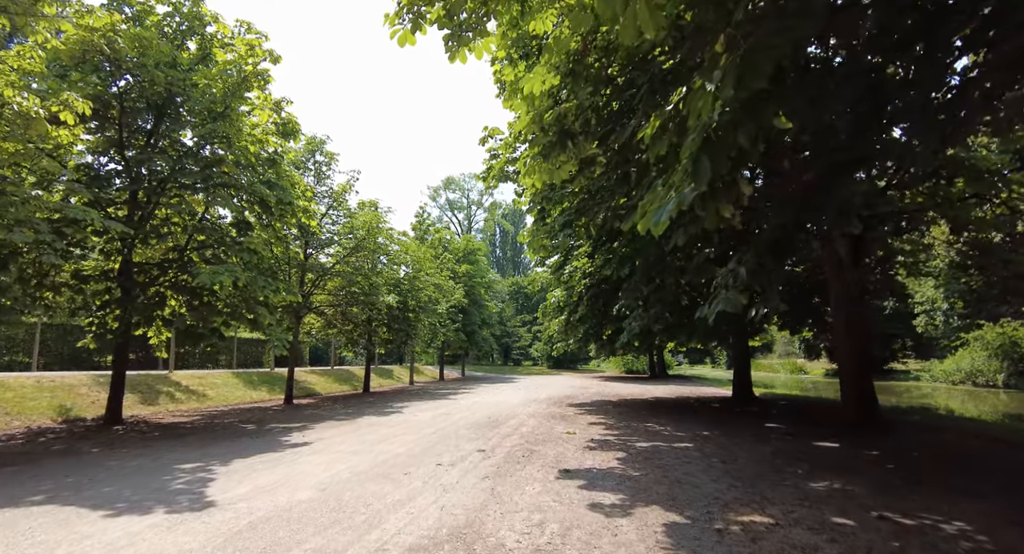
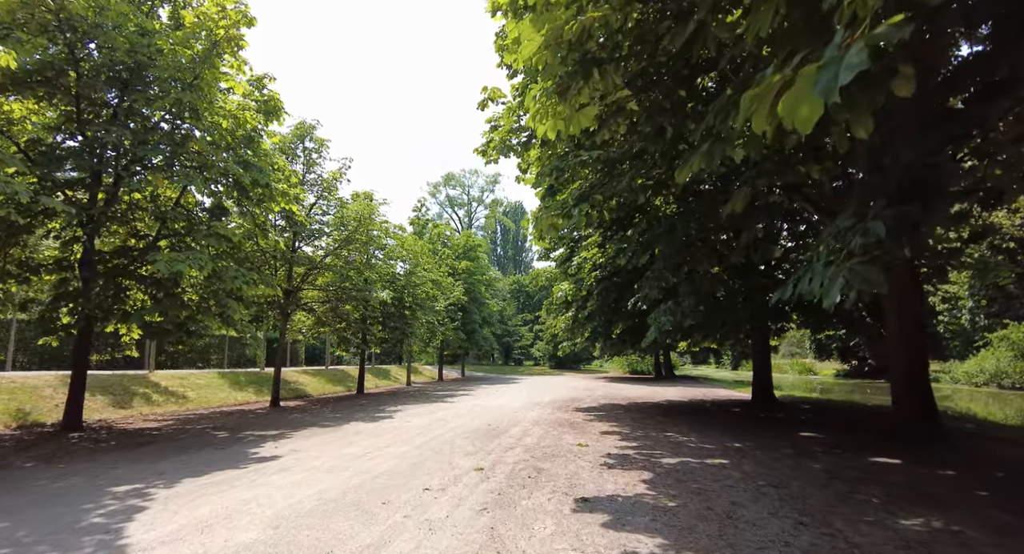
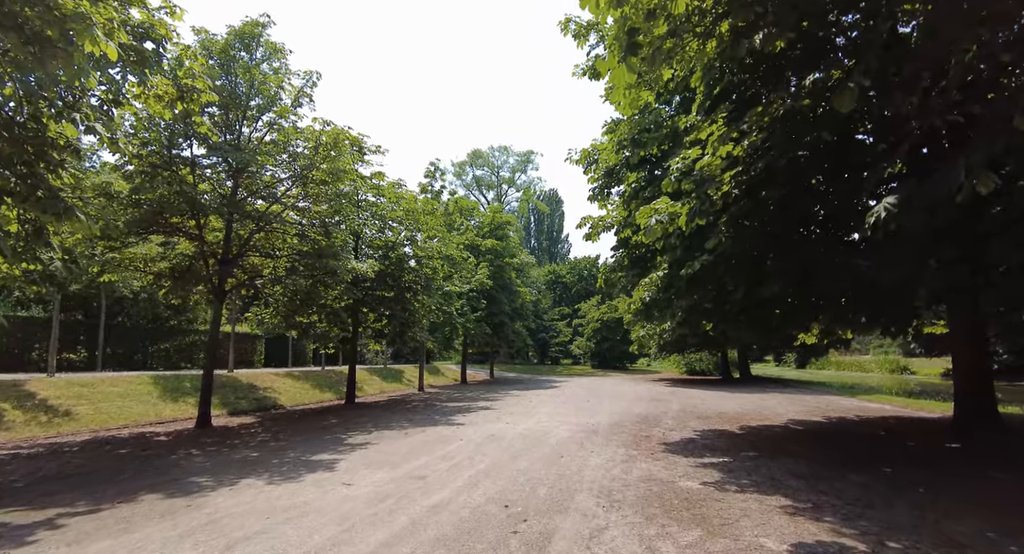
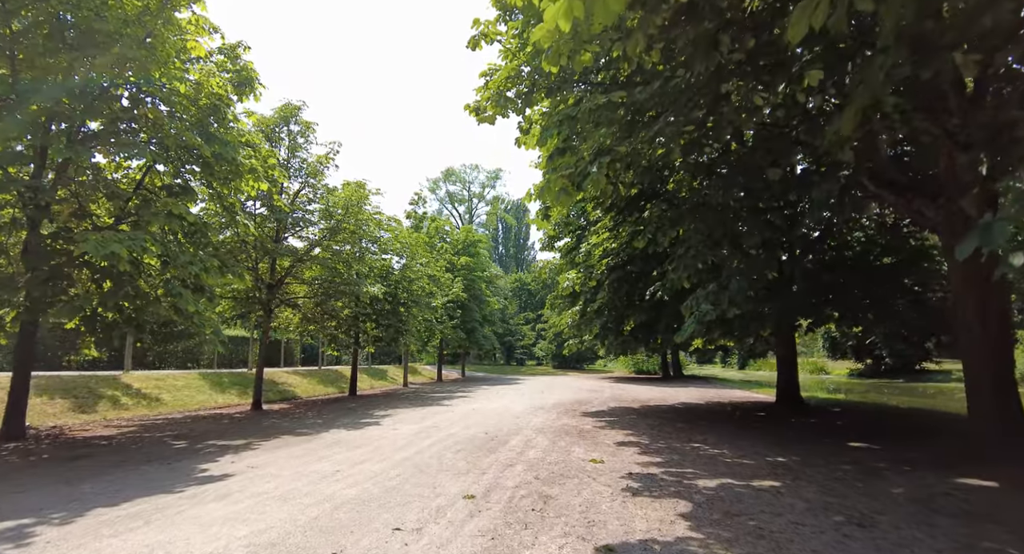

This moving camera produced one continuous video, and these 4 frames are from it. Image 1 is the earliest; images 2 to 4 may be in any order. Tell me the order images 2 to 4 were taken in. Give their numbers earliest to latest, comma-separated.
2, 4, 3
